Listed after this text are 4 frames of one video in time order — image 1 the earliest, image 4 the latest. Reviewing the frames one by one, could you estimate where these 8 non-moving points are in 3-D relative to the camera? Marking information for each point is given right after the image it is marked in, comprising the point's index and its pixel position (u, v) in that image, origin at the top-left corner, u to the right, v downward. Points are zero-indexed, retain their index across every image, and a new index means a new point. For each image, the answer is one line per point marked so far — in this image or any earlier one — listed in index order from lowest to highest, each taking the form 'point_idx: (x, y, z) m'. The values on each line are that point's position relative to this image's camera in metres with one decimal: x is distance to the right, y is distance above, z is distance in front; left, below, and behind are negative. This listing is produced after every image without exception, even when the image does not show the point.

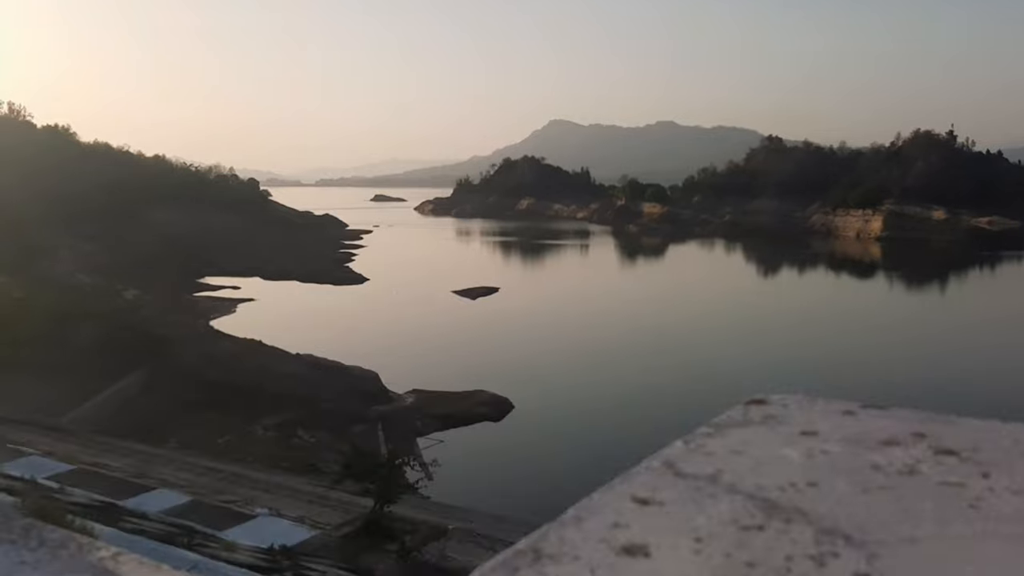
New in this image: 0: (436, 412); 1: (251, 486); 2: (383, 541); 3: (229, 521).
0: (-1.9, -2.7, +18.0) m
1: (-4.1, -2.9, +12.1) m
2: (-1.5, -2.8, +8.9) m
3: (-3.3, -2.6, +9.0) m
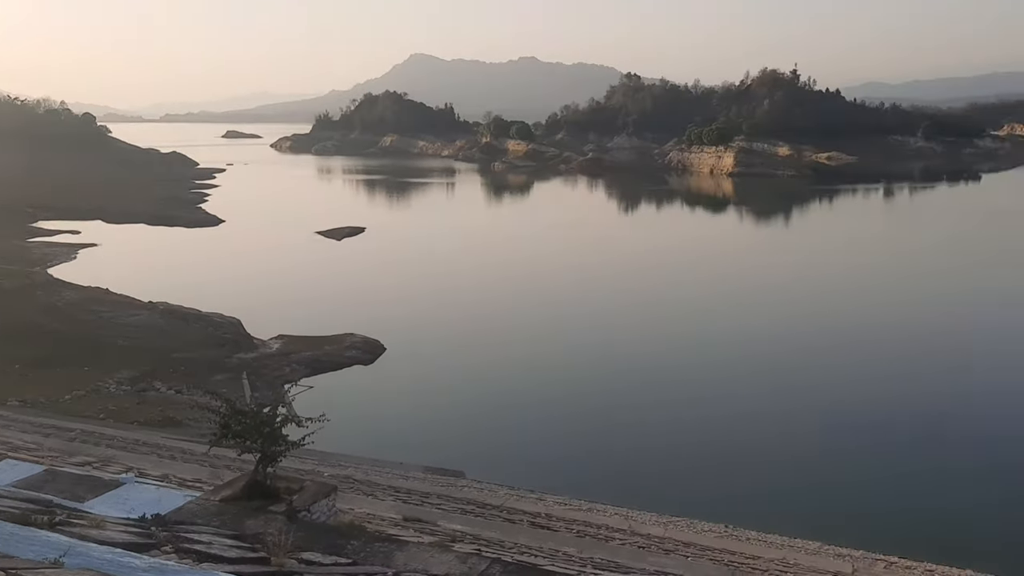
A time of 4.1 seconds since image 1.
0: (-4.4, -1.5, +17.0) m
1: (-5.5, -2.2, +10.8) m
2: (-2.5, -2.2, +8.2) m
3: (-4.2, -2.1, +7.9) m
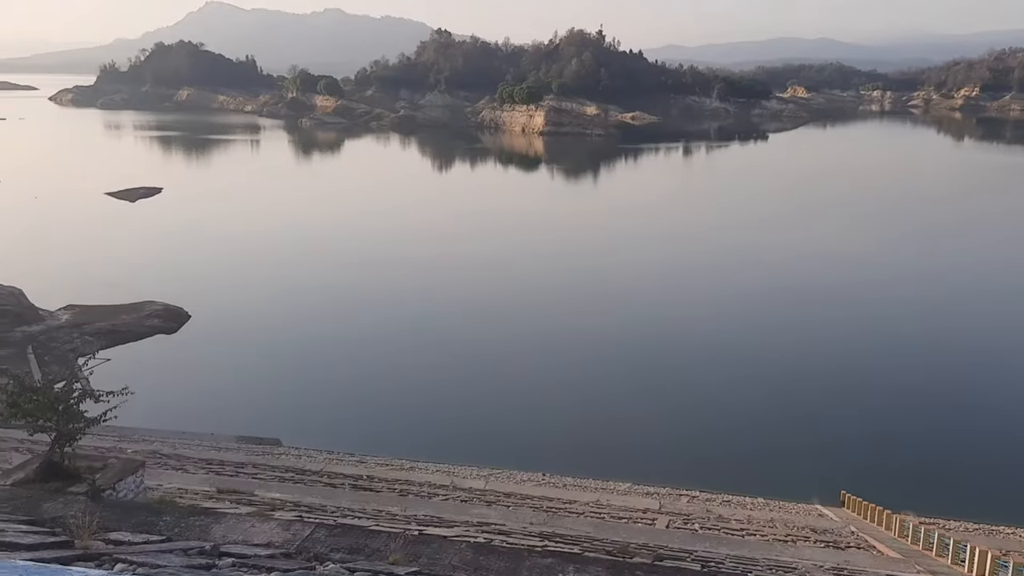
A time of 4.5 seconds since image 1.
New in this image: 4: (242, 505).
0: (-8.2, -0.8, +15.9) m
1: (-7.9, -1.9, +9.8) m
2: (-4.4, -1.9, +7.9) m
3: (-6.0, -1.8, +7.2) m
4: (-2.8, -2.2, +8.3) m
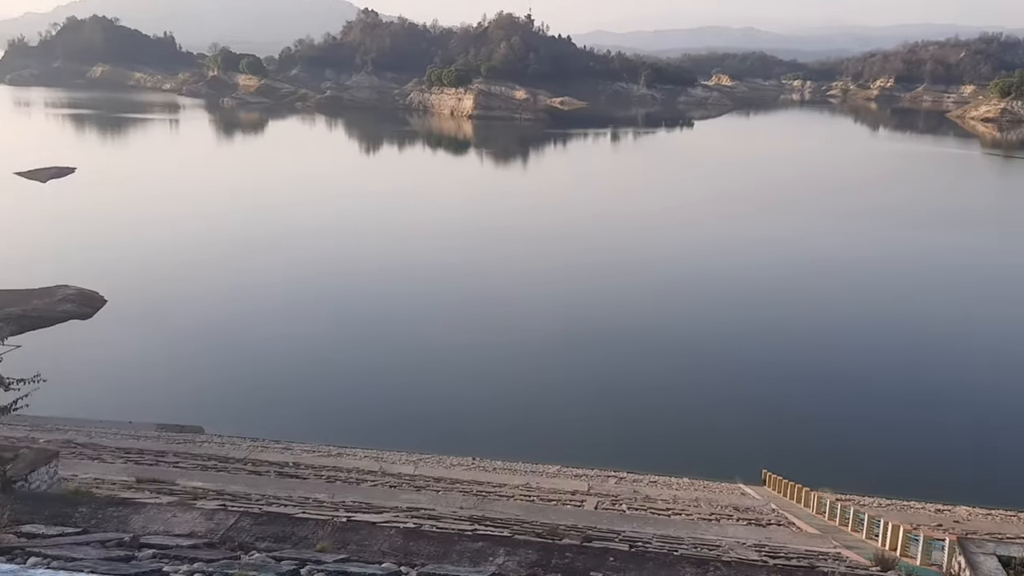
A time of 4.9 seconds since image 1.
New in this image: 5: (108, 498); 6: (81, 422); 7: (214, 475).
0: (-9.7, -0.5, +15.3) m
1: (-8.8, -1.7, +9.2) m
2: (-5.1, -1.7, +7.6) m
3: (-6.7, -1.7, +6.9) m
4: (-3.6, -2.0, +8.2) m
5: (-3.9, -2.0, +7.7) m
6: (-6.2, -1.9, +11.5) m
7: (-3.5, -2.1, +9.3) m
